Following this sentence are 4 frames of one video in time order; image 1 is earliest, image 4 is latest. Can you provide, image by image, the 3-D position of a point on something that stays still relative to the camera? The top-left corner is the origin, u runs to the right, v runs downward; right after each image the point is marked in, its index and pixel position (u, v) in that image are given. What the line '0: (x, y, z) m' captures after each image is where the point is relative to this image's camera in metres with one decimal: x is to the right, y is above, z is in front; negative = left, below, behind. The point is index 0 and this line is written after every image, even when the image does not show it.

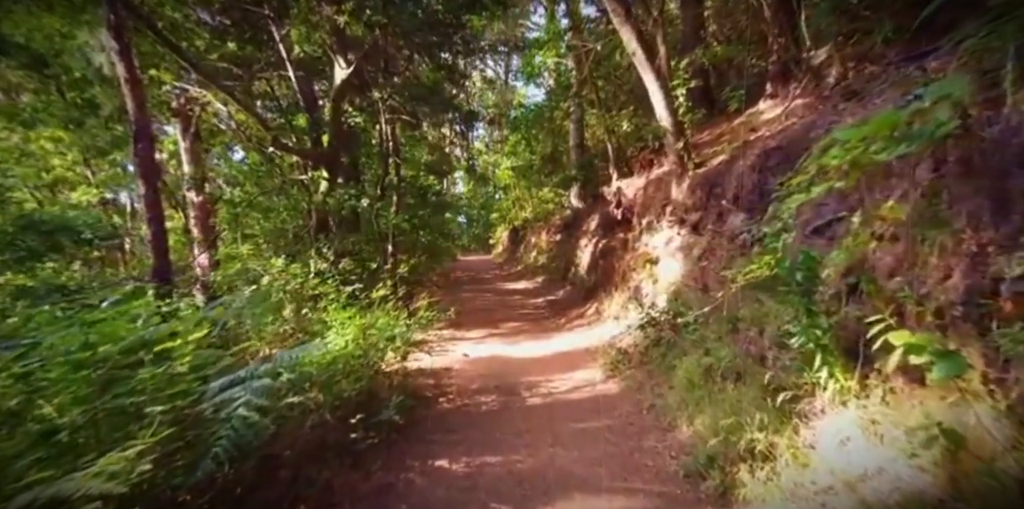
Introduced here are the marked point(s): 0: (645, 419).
0: (+1.3, -1.6, +5.3) m
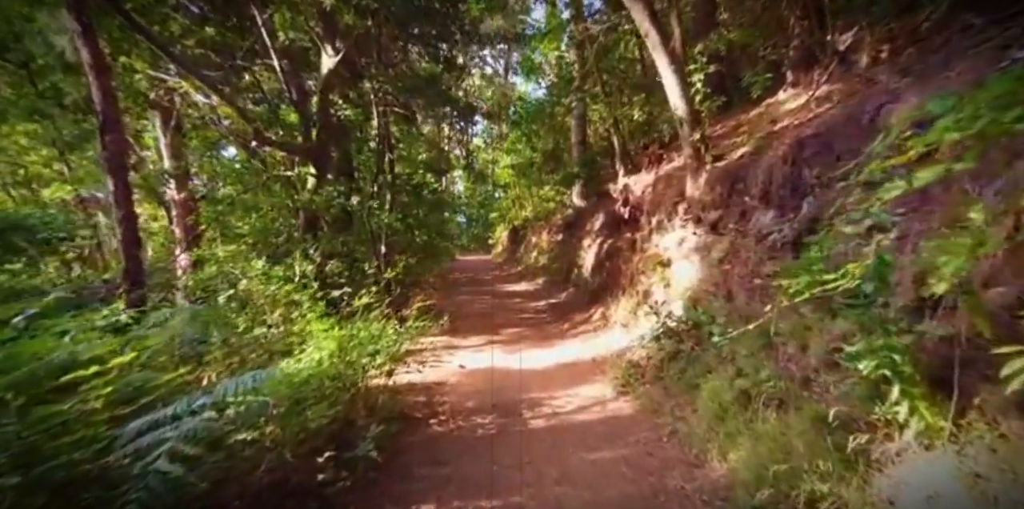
0: (+1.3, -1.6, +4.6) m
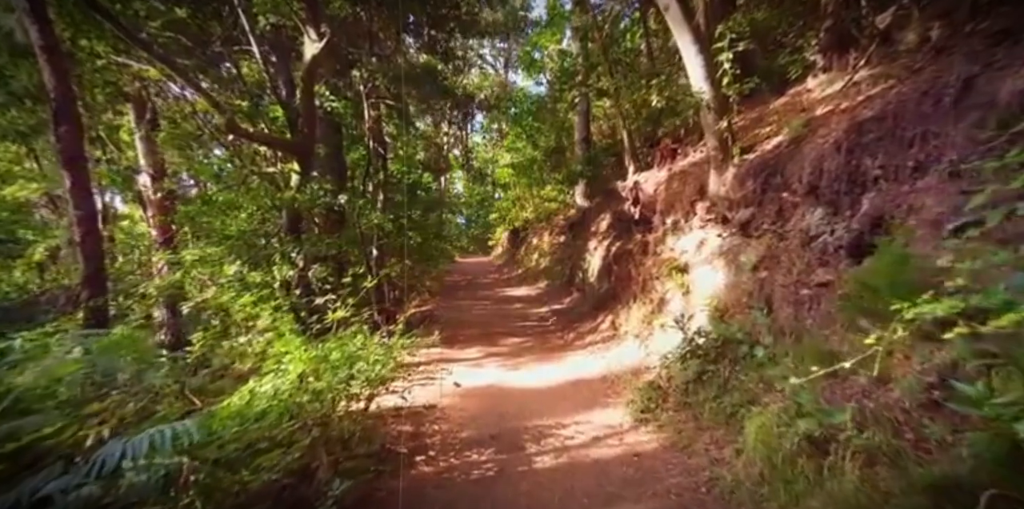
0: (+1.3, -1.7, +3.7) m
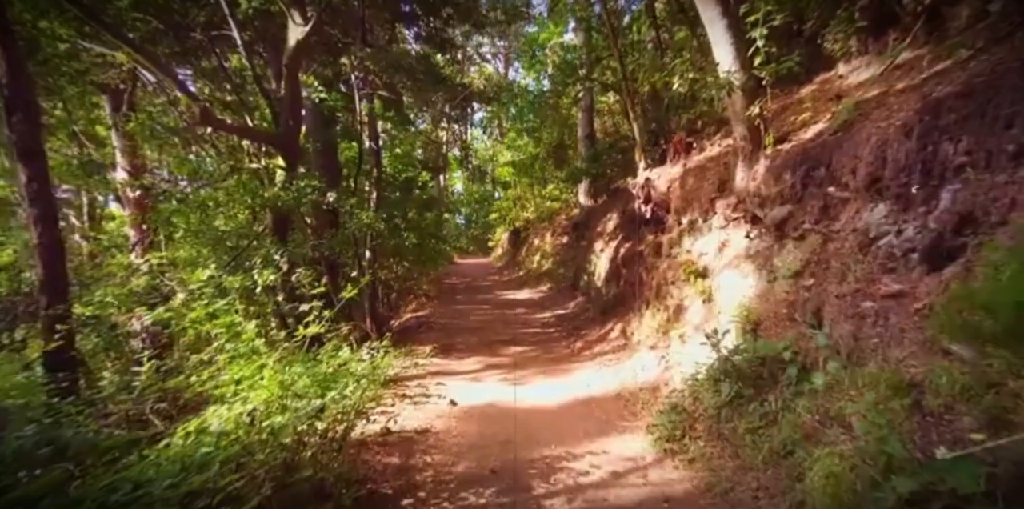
0: (+1.3, -1.7, +2.9) m
